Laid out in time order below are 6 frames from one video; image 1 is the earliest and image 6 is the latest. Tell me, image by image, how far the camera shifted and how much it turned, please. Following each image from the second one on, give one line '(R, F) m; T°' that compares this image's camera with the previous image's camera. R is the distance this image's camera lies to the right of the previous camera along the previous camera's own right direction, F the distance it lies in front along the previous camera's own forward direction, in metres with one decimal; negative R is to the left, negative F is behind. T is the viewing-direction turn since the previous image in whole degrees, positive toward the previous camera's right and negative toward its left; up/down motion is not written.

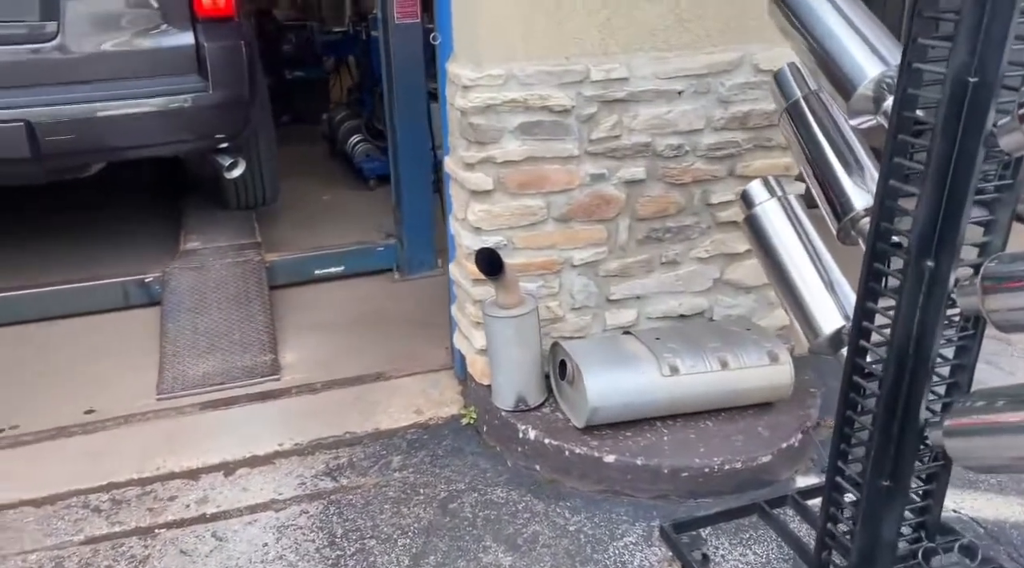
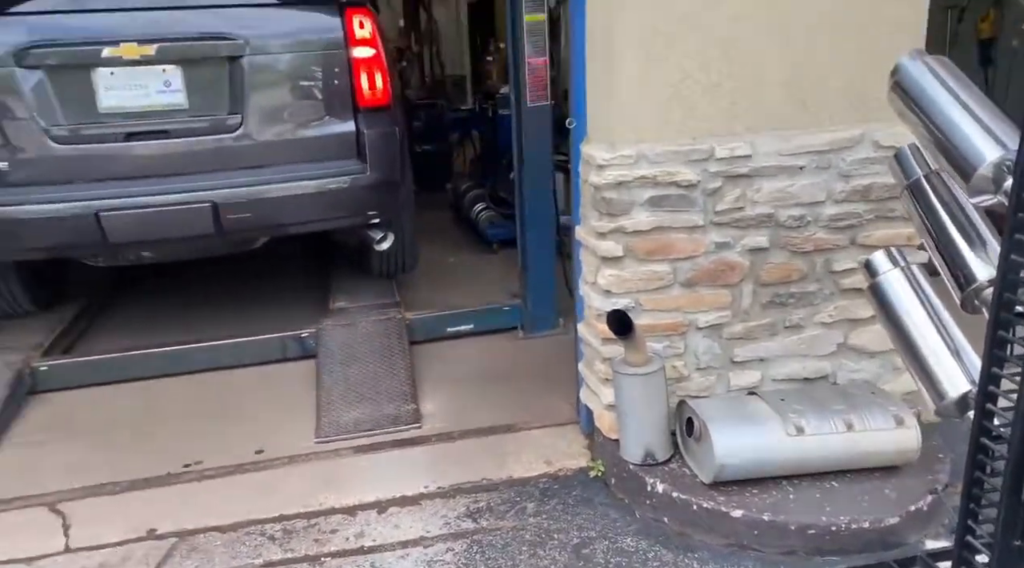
(-0.1, -0.2) m; -7°
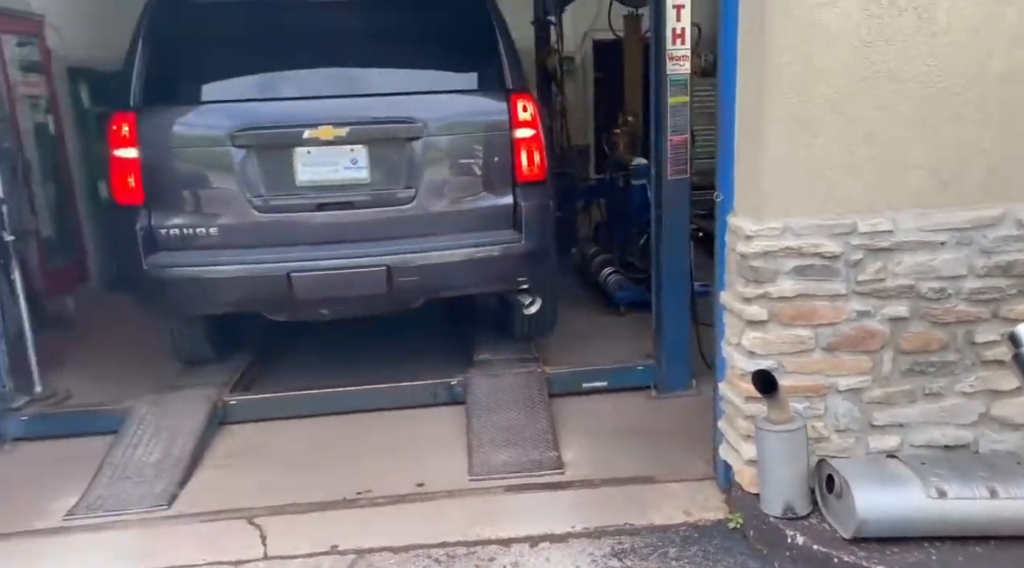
(-0.2, -0.3) m; -7°
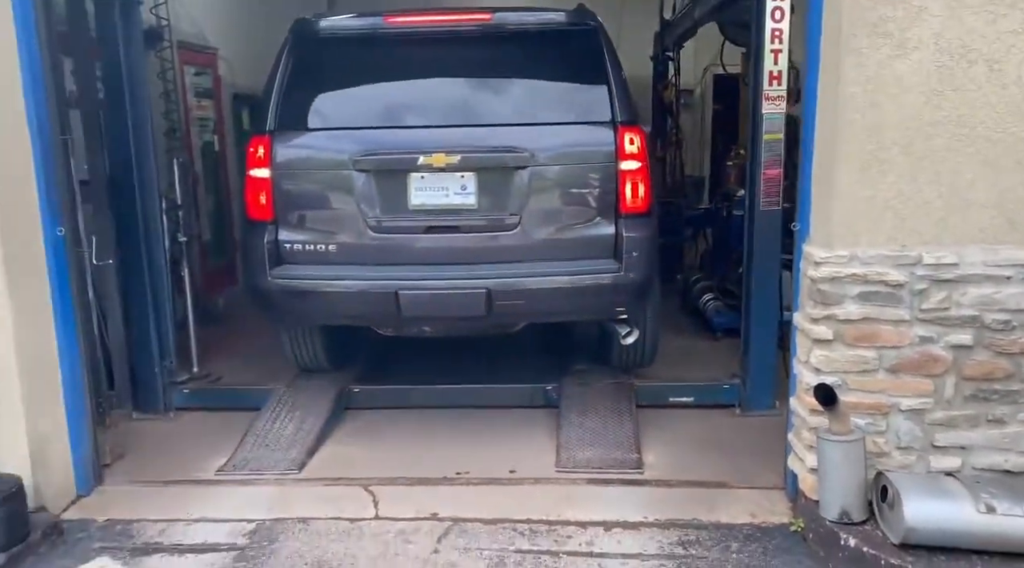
(+0.1, -0.4) m; -8°
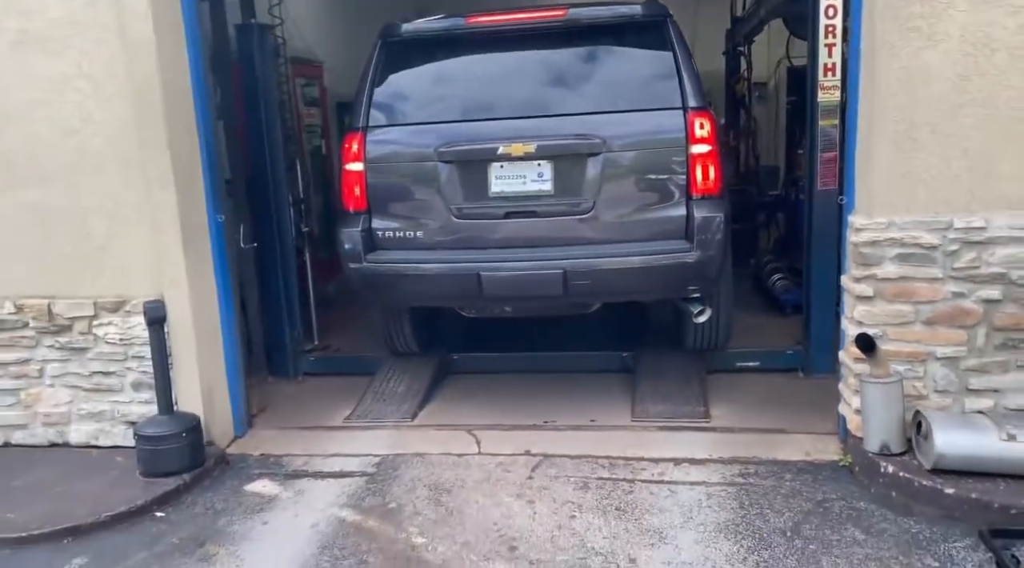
(0.0, -0.6) m; -6°
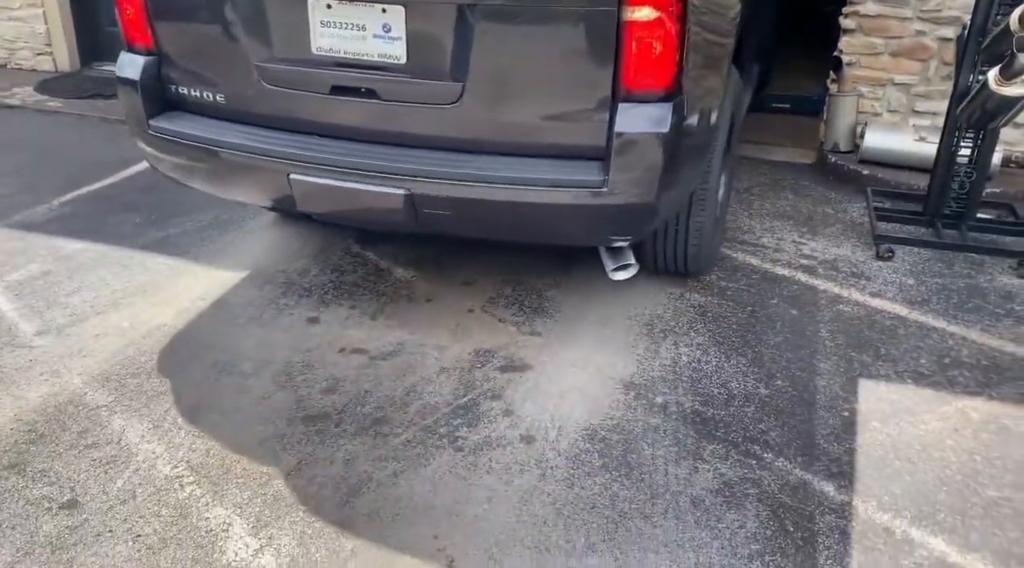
(+0.5, -1.5) m; -8°
